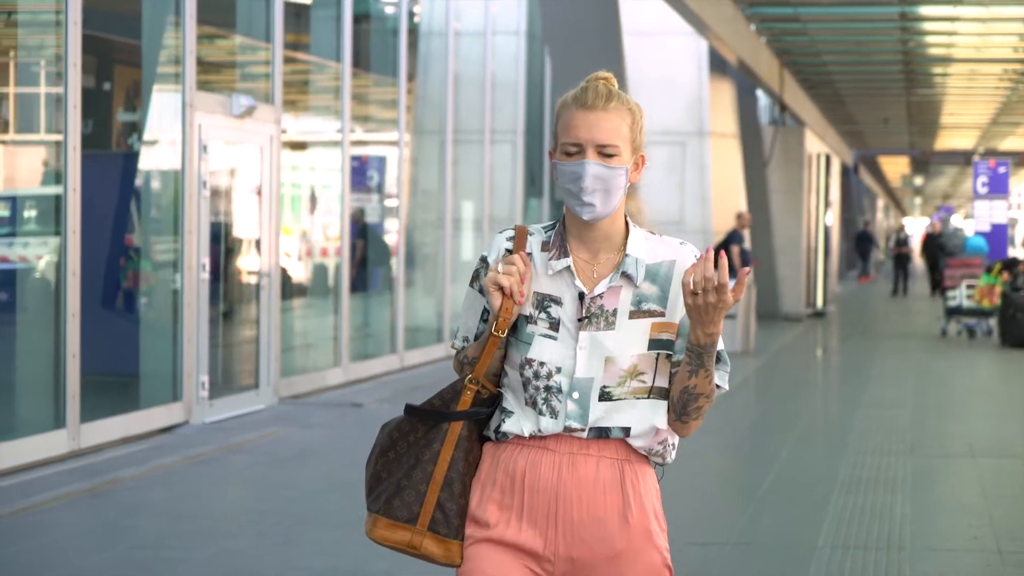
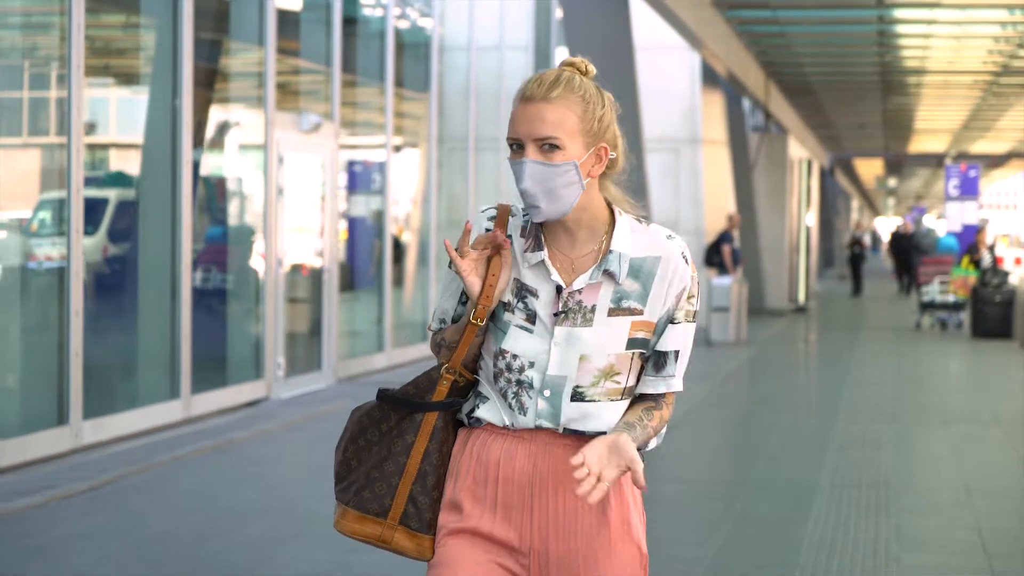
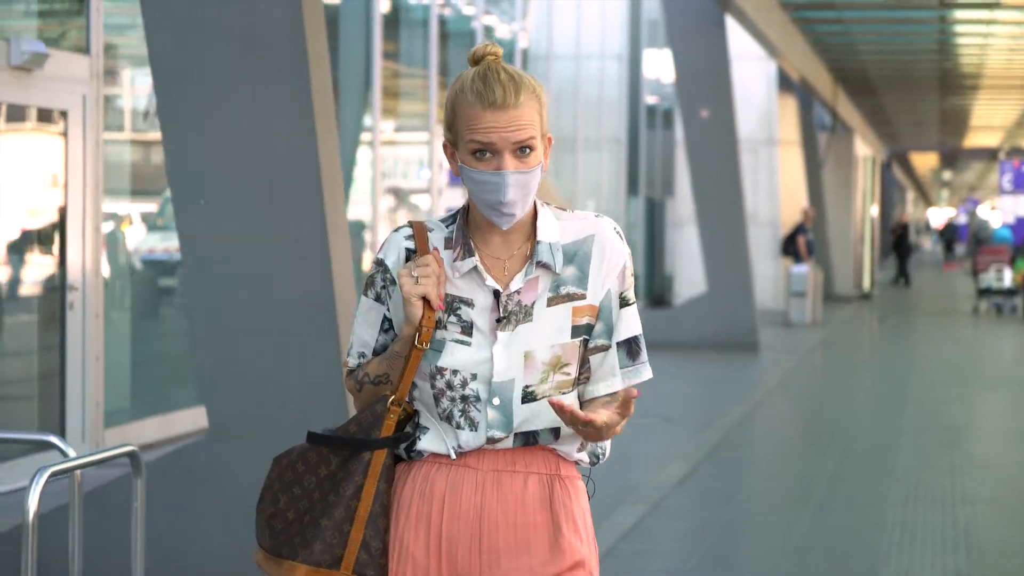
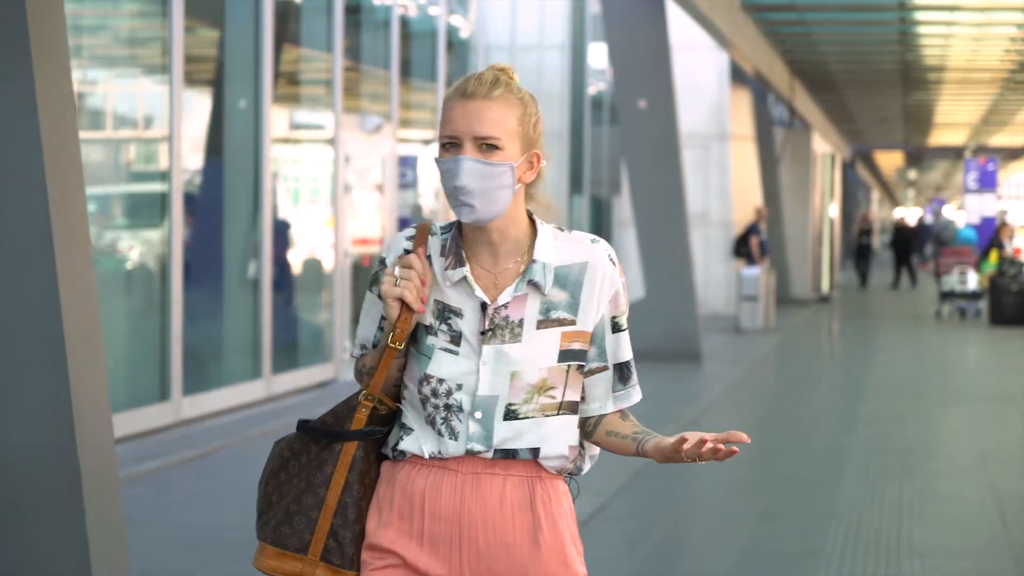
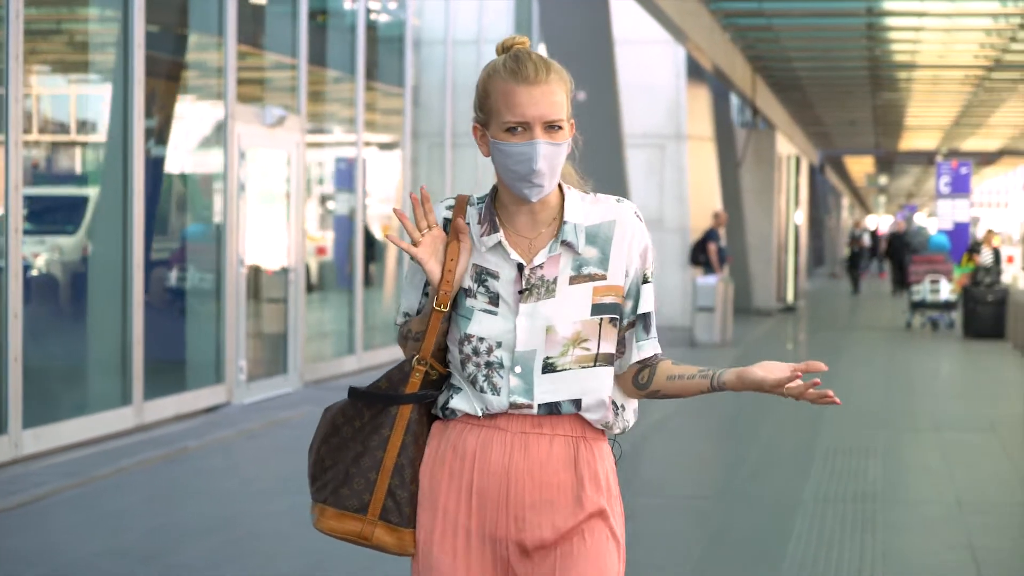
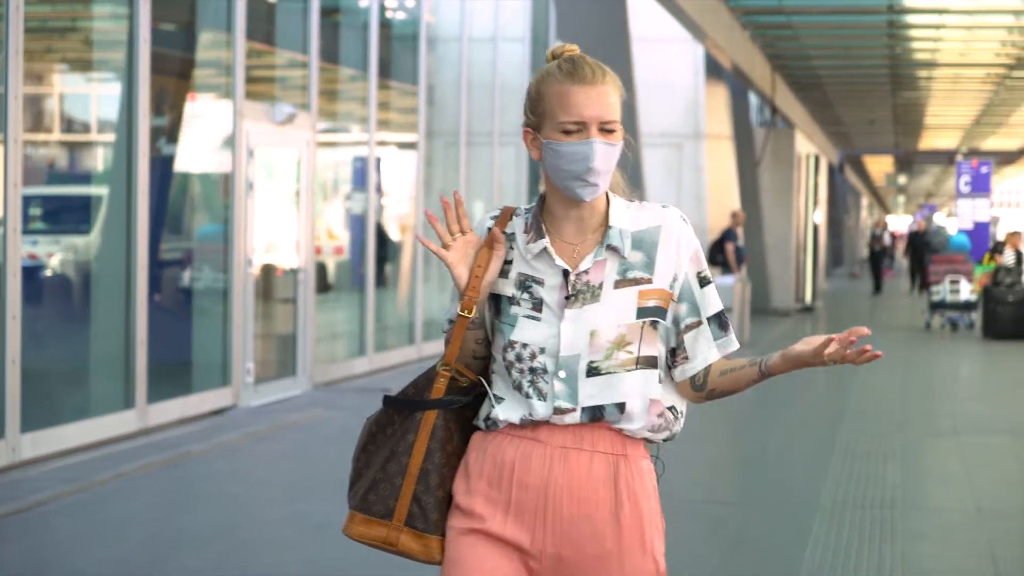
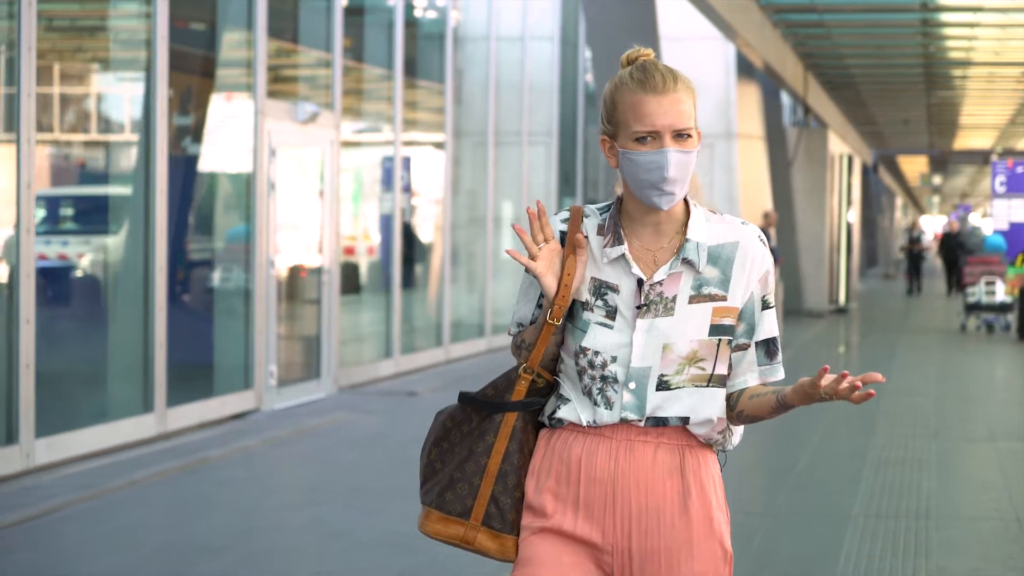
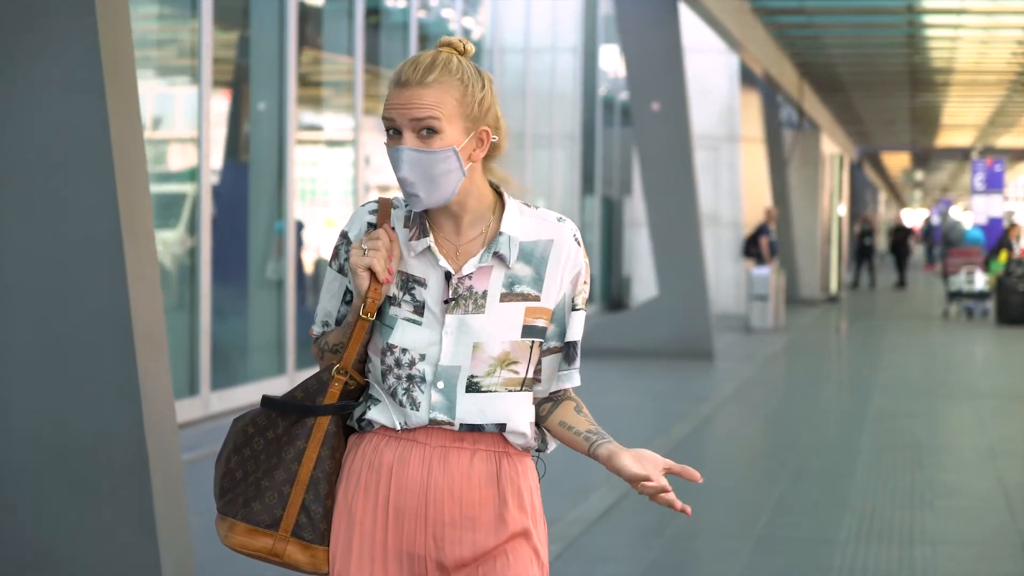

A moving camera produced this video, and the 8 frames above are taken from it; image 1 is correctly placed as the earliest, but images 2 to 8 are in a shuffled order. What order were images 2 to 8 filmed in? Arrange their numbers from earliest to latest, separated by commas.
7, 6, 5, 2, 4, 8, 3
